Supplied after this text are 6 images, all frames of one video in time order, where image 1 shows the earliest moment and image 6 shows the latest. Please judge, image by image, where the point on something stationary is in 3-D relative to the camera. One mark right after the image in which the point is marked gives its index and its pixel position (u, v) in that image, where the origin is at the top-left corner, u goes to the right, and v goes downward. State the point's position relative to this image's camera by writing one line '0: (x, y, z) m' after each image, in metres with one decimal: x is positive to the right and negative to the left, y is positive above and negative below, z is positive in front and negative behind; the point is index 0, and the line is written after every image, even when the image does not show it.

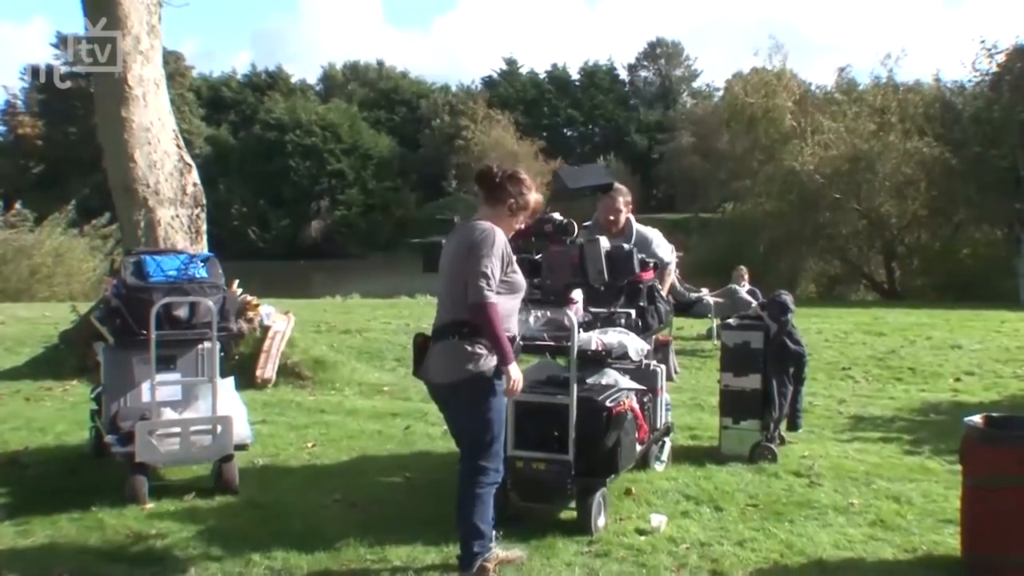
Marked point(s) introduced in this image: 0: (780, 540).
0: (+1.6, -1.5, +5.8) m
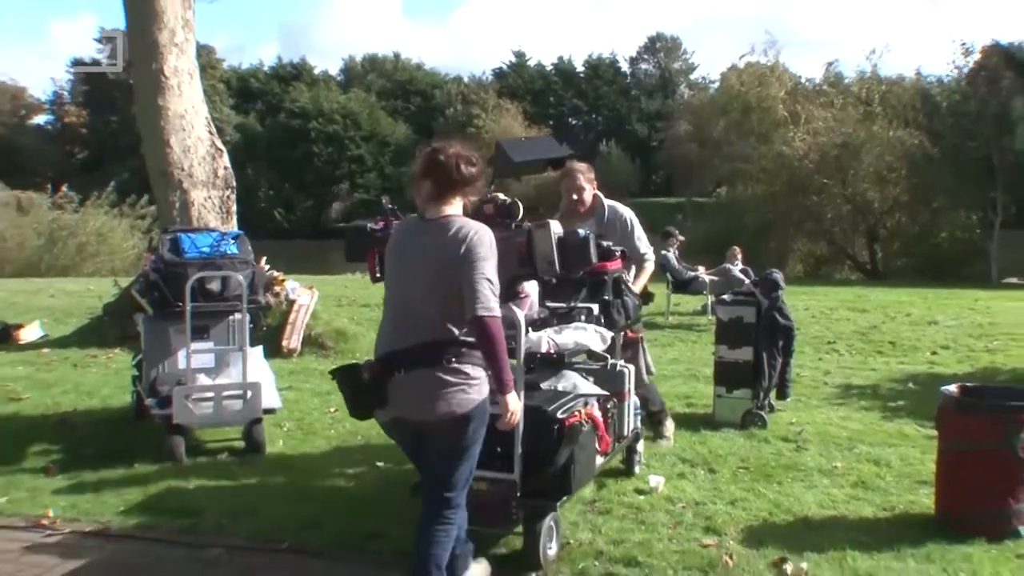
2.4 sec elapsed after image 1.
0: (+1.7, -1.3, +6.2) m
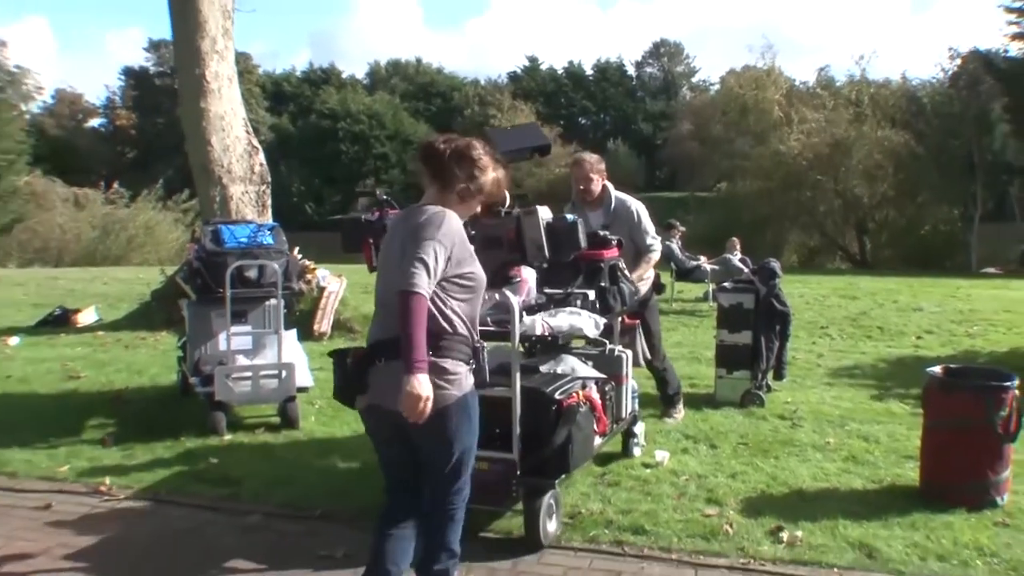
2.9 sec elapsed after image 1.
0: (+1.7, -1.3, +6.7) m
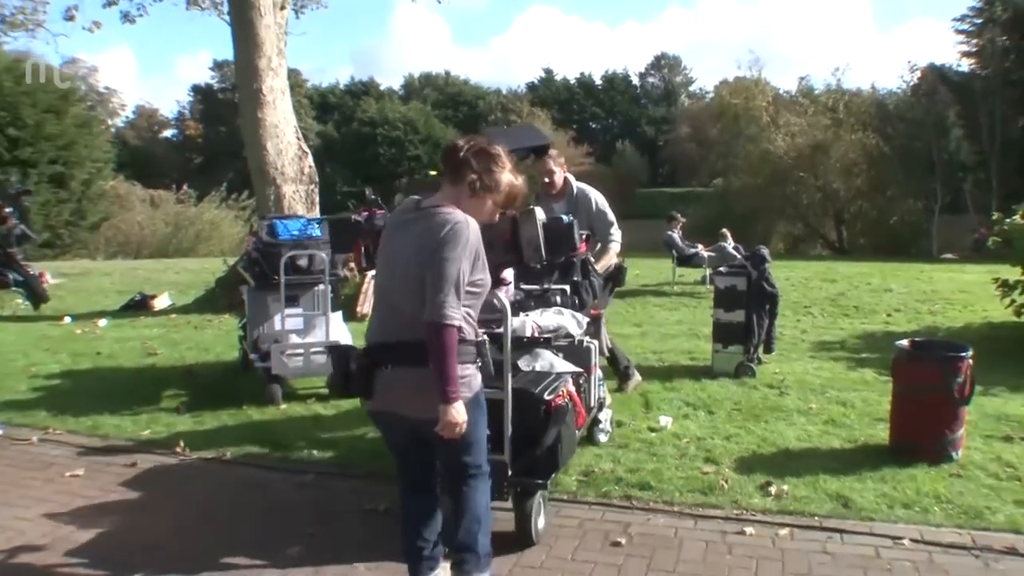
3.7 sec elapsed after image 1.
0: (+1.9, -1.1, +7.7) m
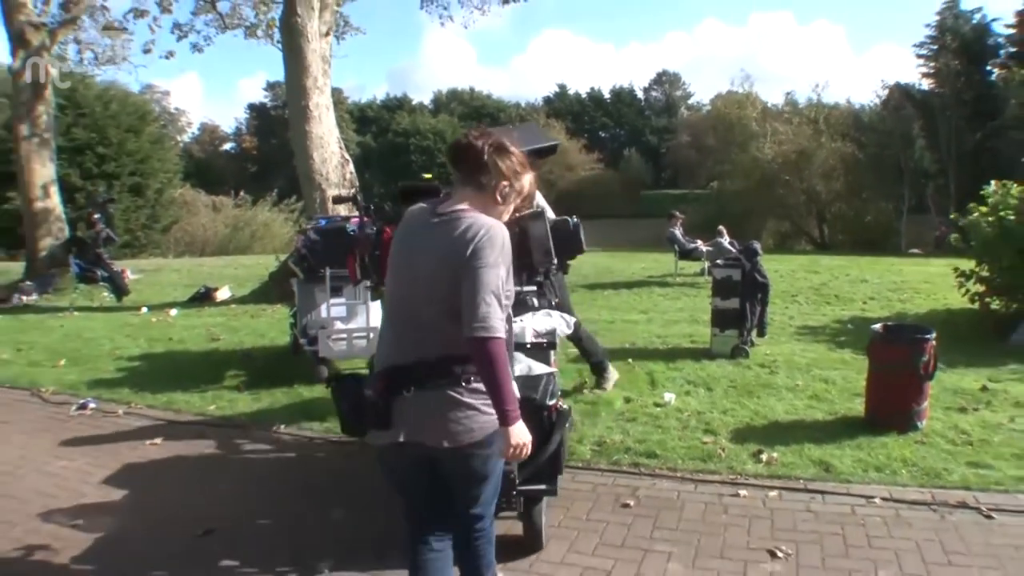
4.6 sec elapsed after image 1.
0: (+2.1, -1.1, +8.7) m
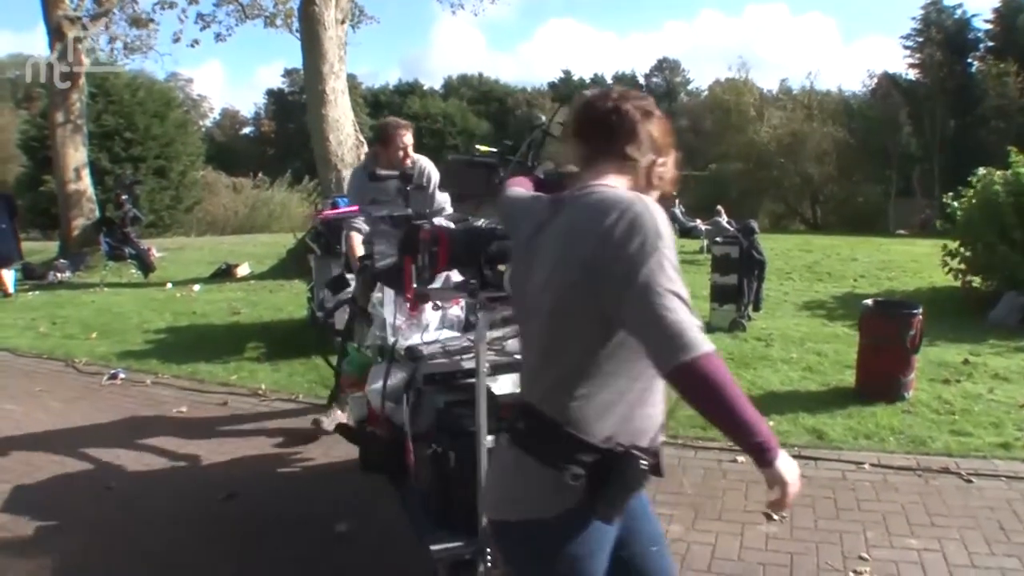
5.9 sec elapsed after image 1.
0: (+2.1, -0.9, +9.2) m
